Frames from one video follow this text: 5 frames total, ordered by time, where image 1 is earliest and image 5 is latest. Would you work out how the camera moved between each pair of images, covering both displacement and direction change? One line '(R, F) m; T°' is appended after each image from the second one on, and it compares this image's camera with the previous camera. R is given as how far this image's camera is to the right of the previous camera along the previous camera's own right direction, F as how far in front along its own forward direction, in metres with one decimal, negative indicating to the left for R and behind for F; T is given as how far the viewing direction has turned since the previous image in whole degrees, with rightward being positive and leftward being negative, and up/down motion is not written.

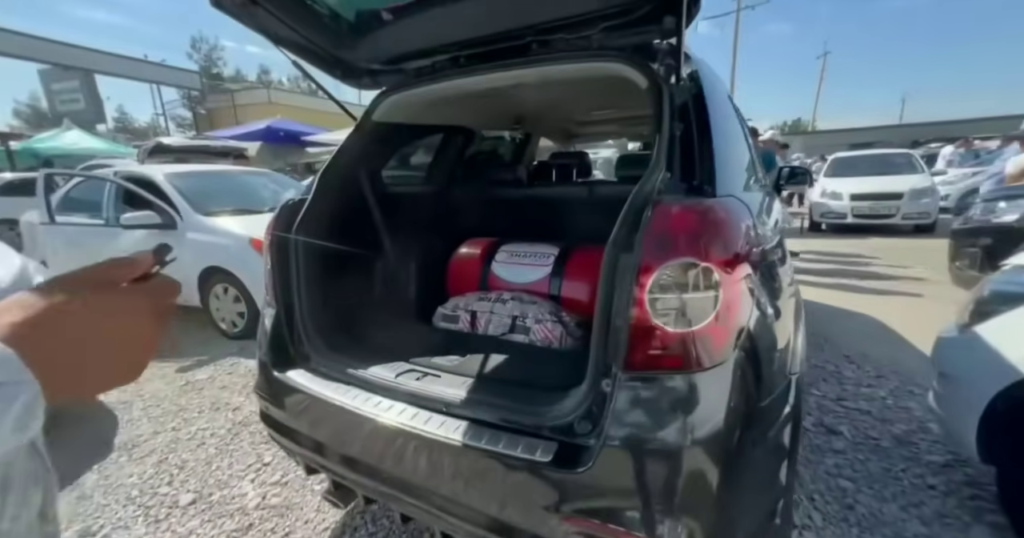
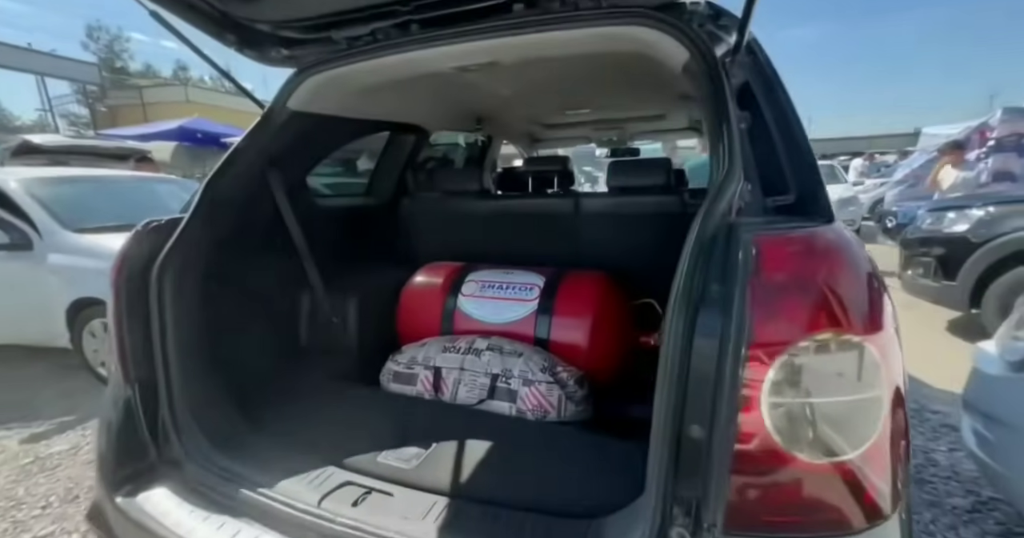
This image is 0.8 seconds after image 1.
(-0.1, +0.5) m; +7°
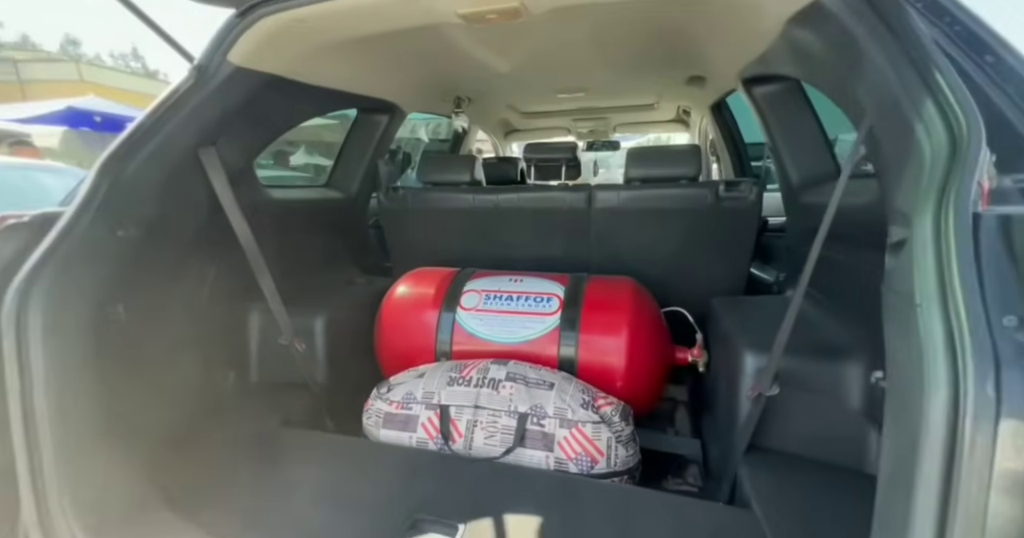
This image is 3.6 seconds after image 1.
(-0.2, +0.3) m; +7°
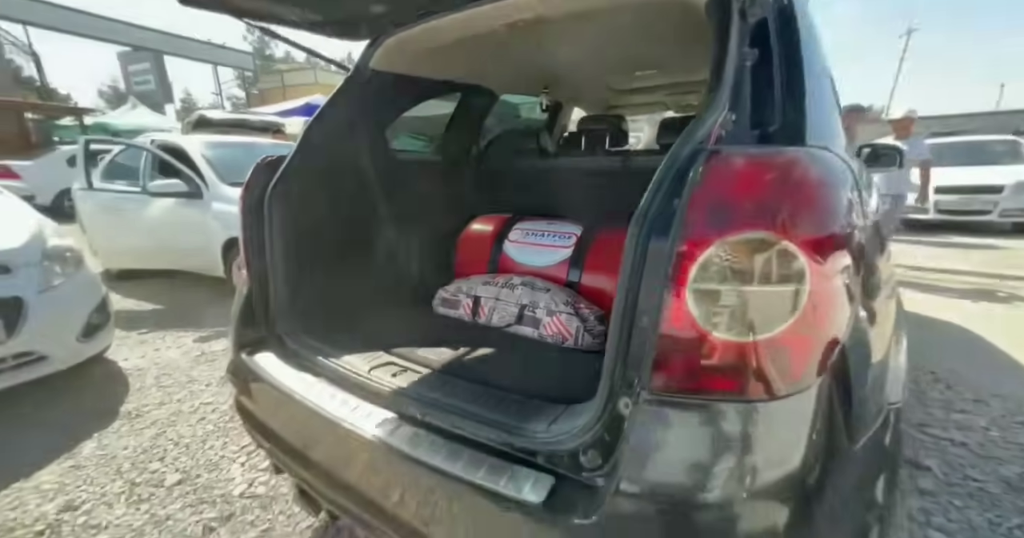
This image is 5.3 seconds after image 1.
(+0.5, -0.4) m; -20°
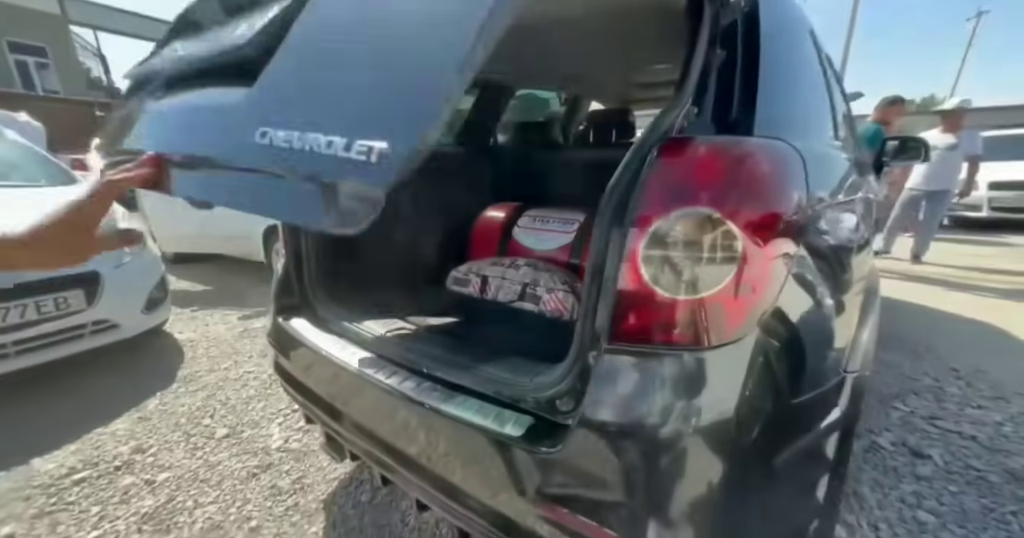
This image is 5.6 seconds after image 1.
(+0.1, -0.2) m; -4°
